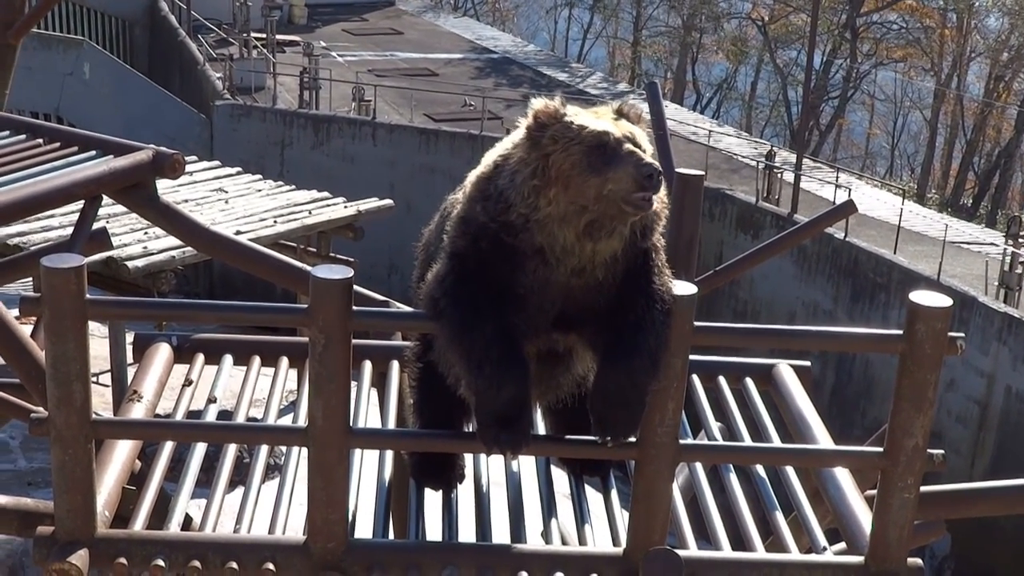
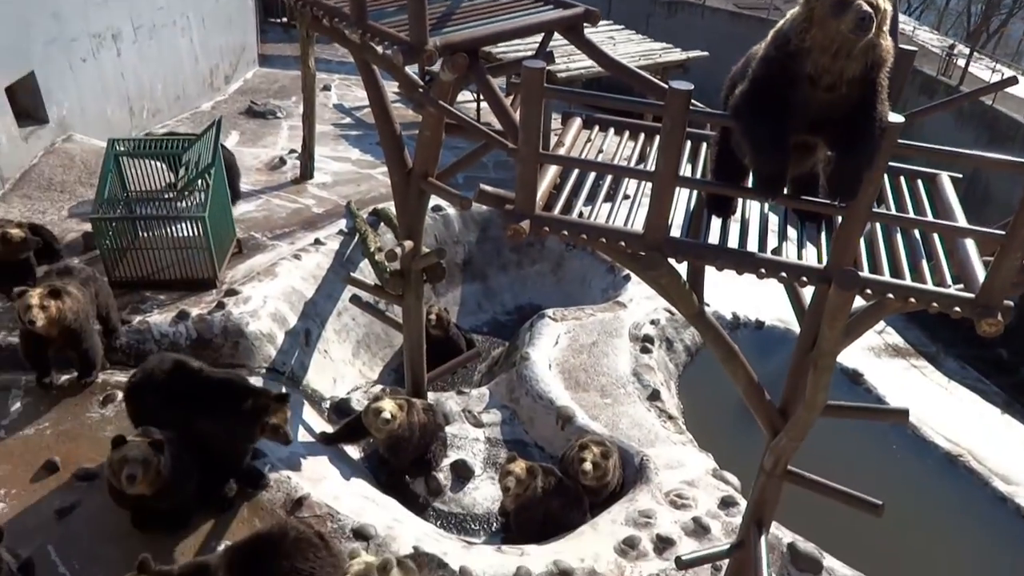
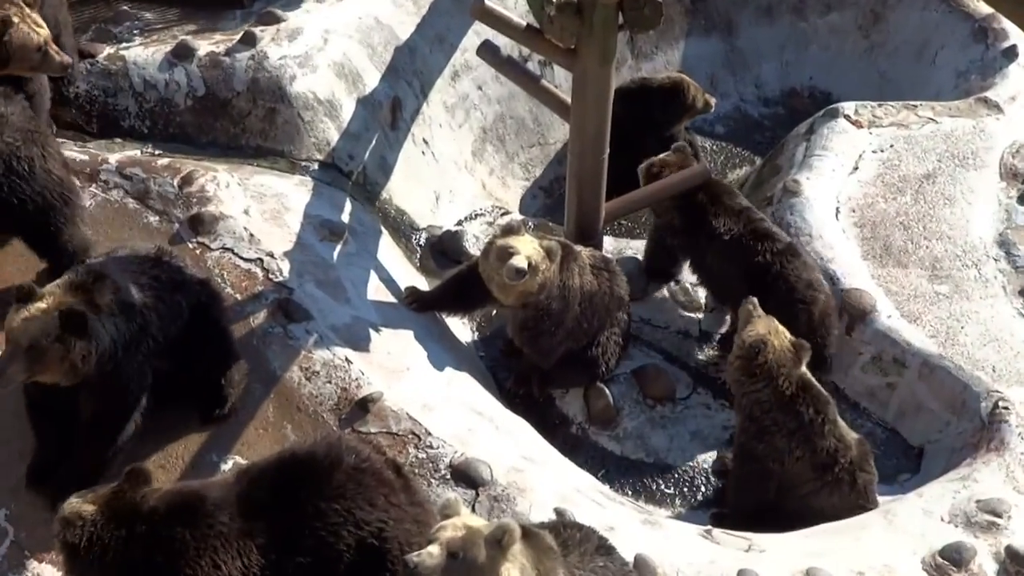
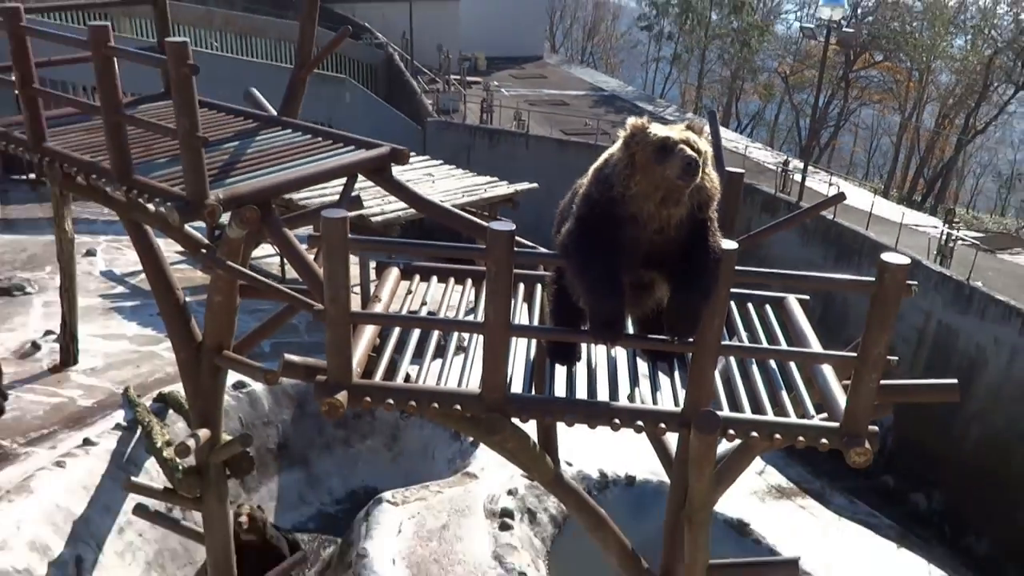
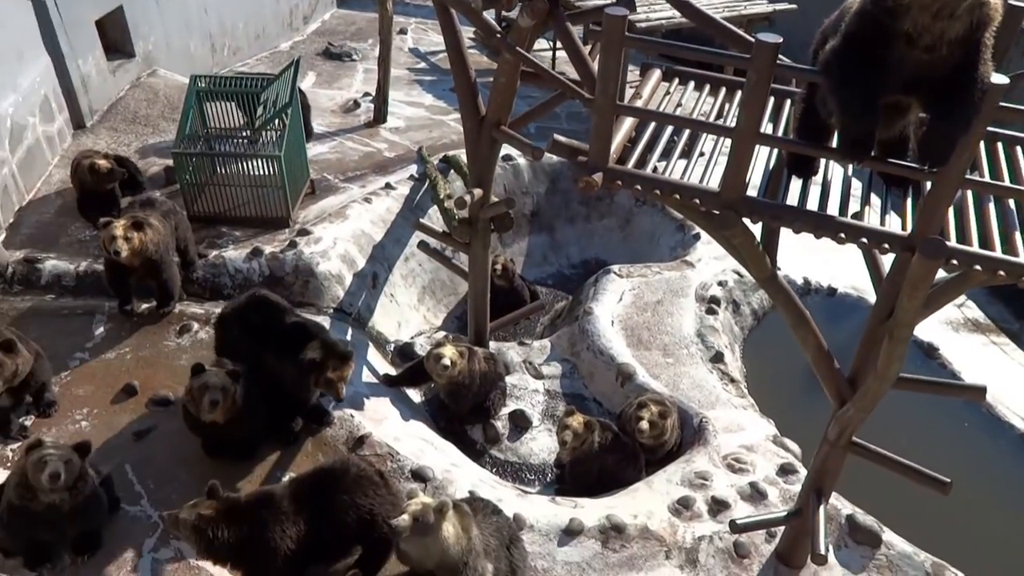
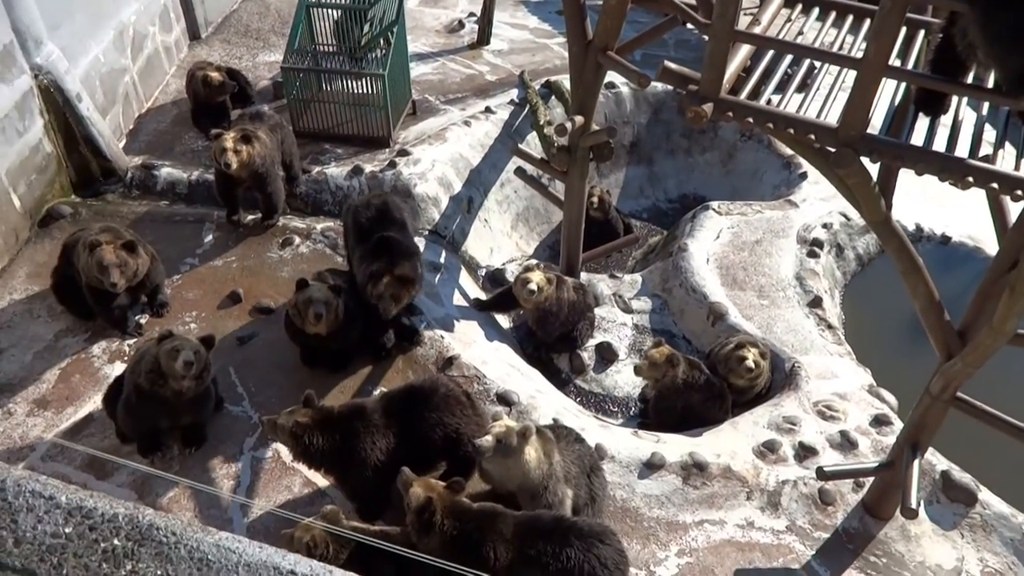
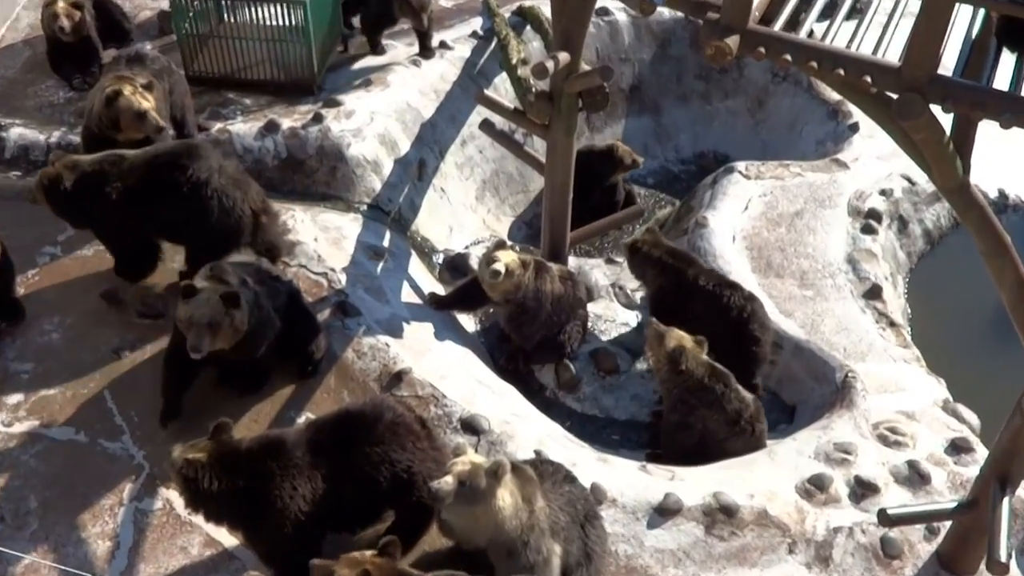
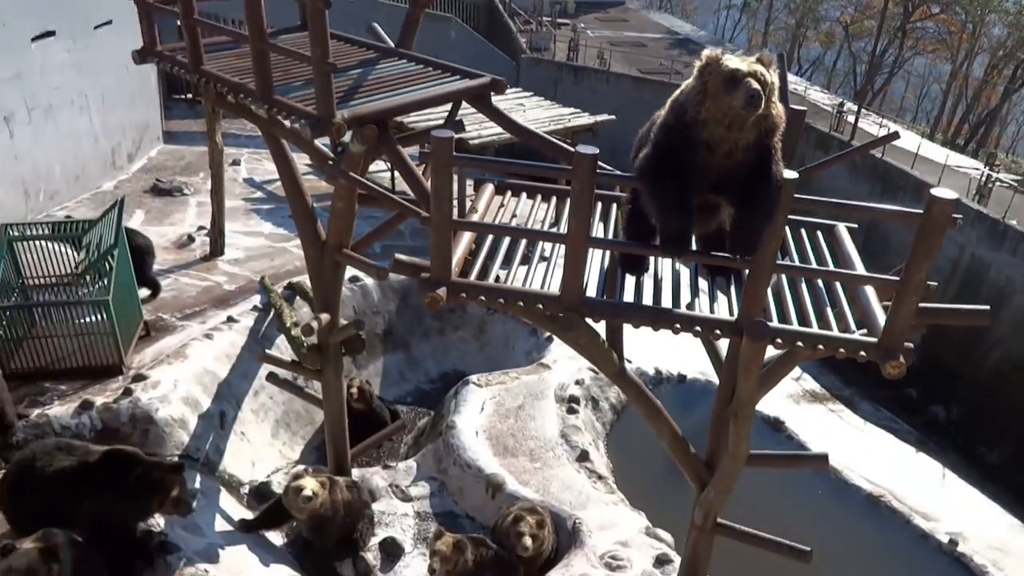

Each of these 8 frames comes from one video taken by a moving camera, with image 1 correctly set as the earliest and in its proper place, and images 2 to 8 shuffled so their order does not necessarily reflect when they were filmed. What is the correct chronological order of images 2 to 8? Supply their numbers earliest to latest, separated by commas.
4, 8, 2, 5, 6, 7, 3
